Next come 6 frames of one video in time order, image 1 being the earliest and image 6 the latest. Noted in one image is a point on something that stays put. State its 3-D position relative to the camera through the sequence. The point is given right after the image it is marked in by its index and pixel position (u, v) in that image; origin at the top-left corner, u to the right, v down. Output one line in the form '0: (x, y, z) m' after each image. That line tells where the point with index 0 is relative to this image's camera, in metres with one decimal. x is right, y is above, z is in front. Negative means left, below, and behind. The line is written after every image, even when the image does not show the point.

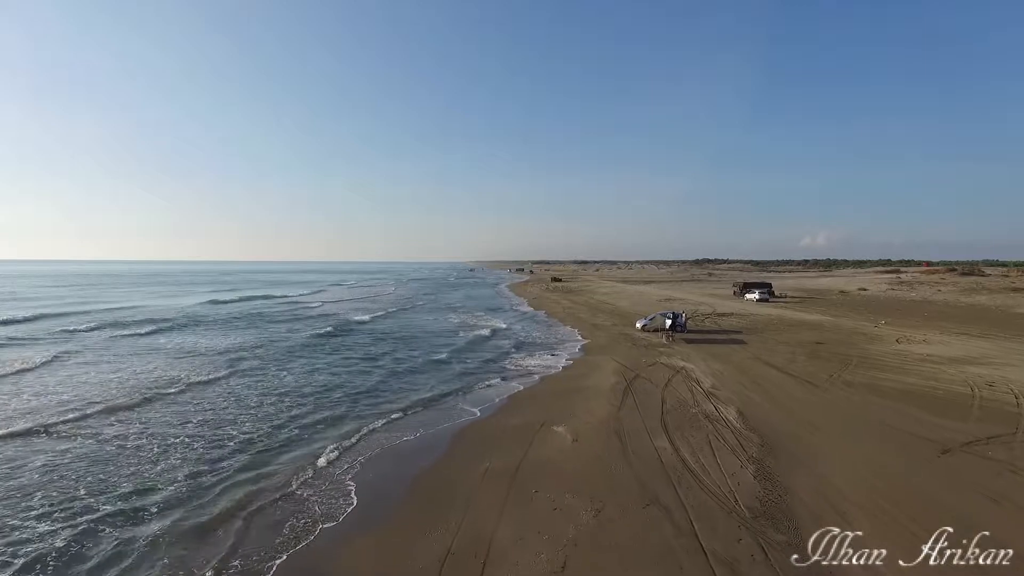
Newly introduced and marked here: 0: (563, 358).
0: (+2.2, -3.1, +18.4) m
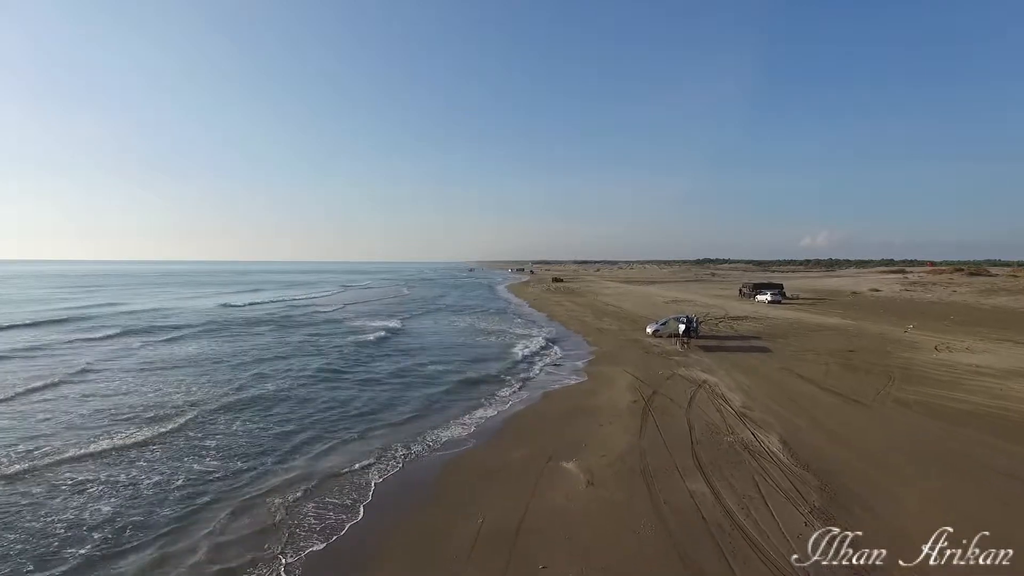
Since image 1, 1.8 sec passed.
0: (+2.2, -3.2, +16.5) m
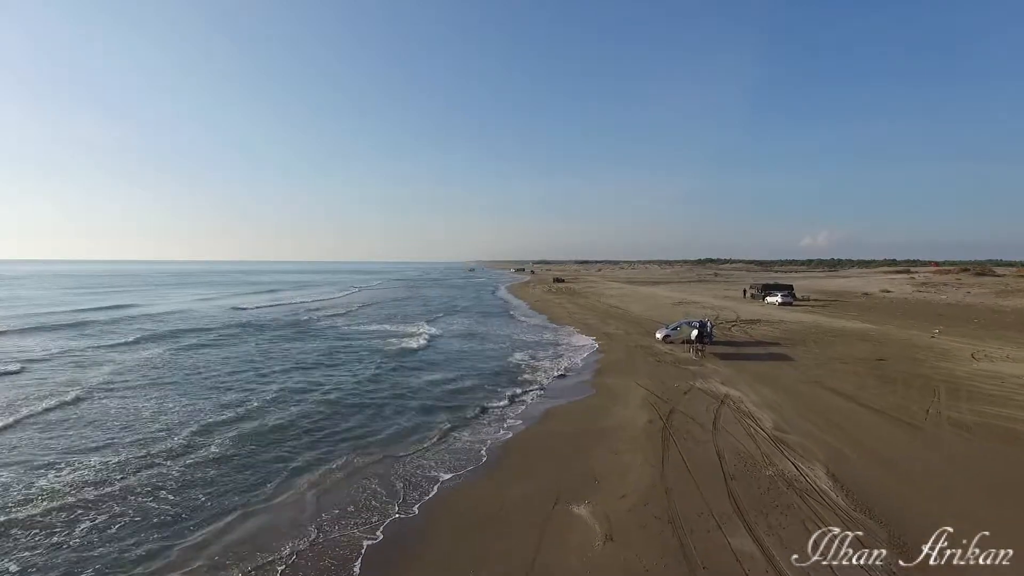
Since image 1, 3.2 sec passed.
0: (+2.2, -3.3, +15.0) m
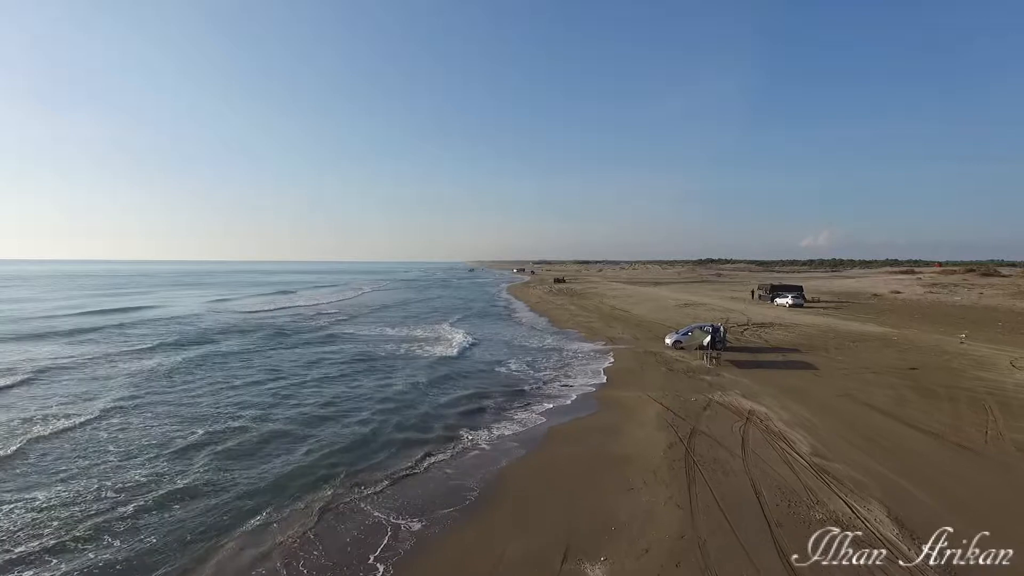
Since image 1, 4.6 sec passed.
0: (+2.2, -3.3, +13.7) m
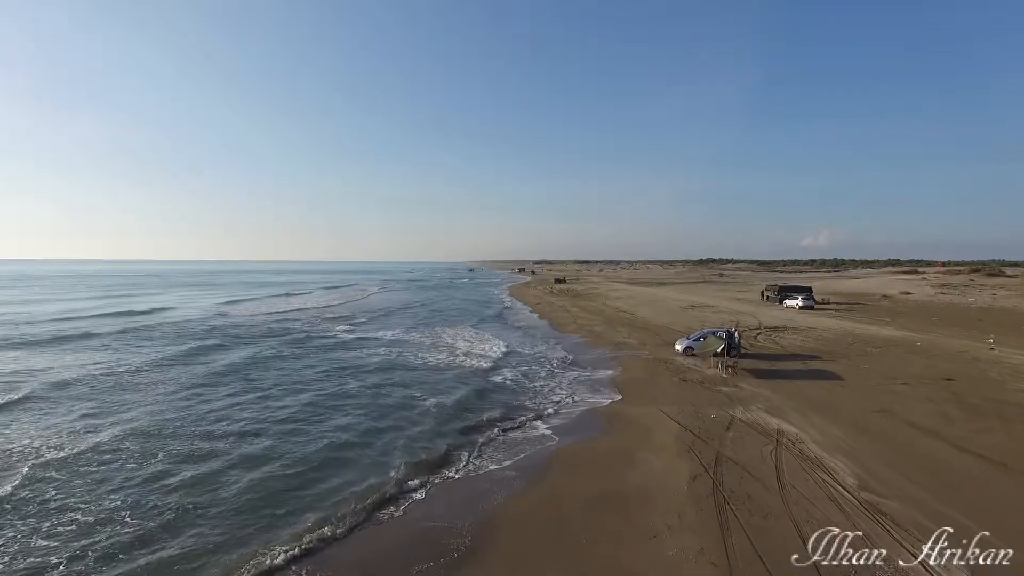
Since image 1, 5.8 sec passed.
0: (+2.1, -3.5, +12.4) m
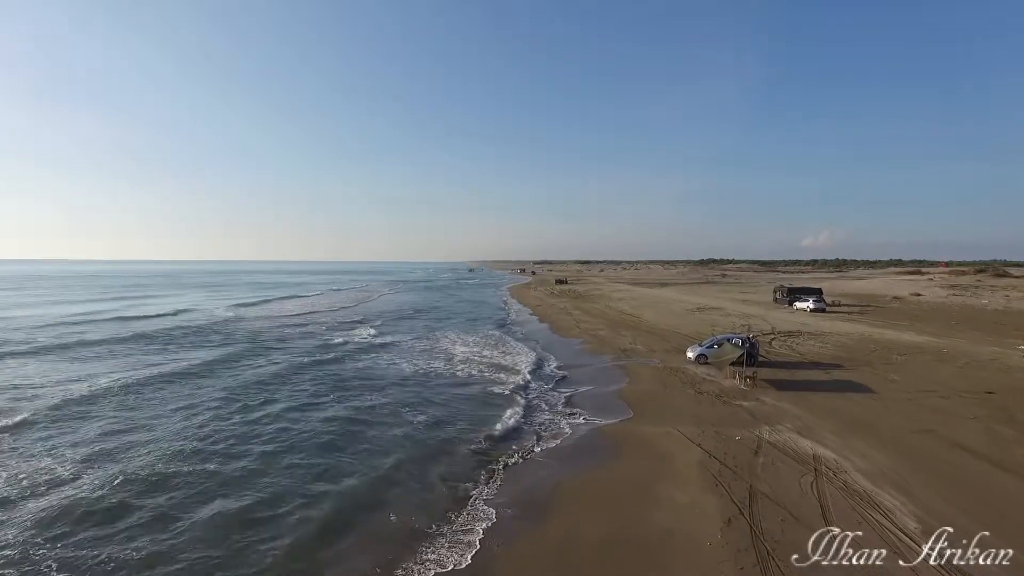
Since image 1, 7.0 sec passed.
0: (+2.1, -3.6, +11.2) m
